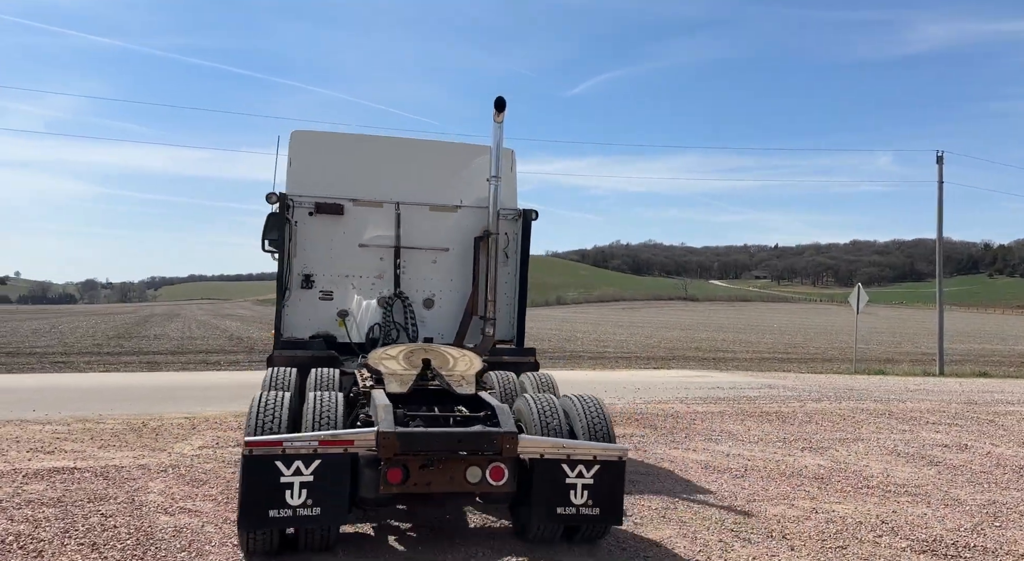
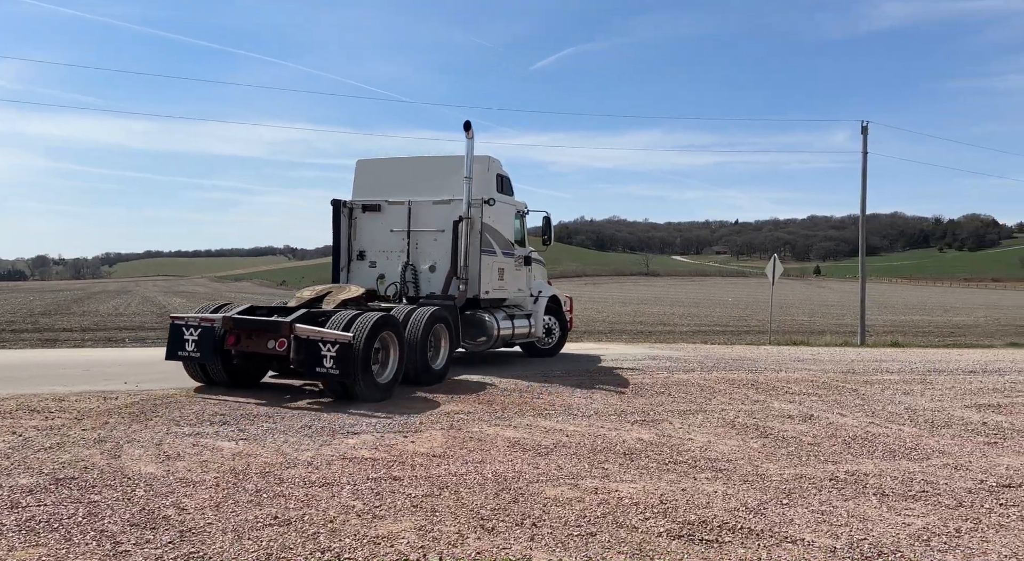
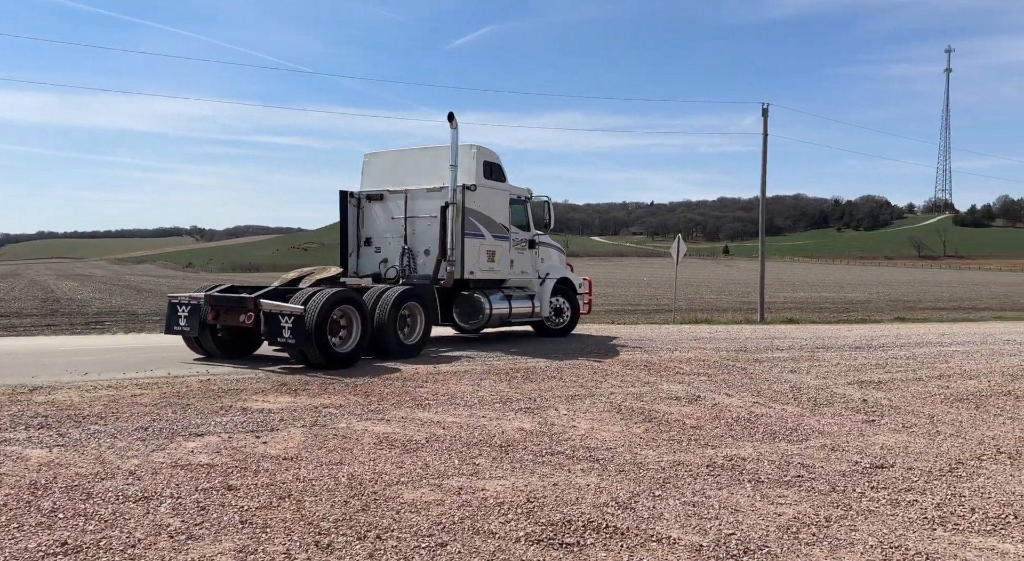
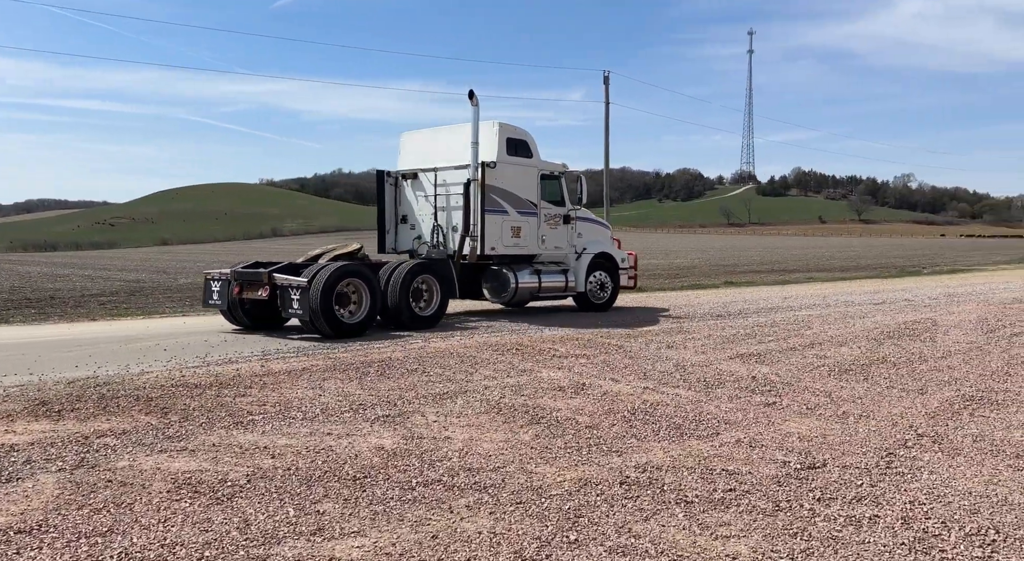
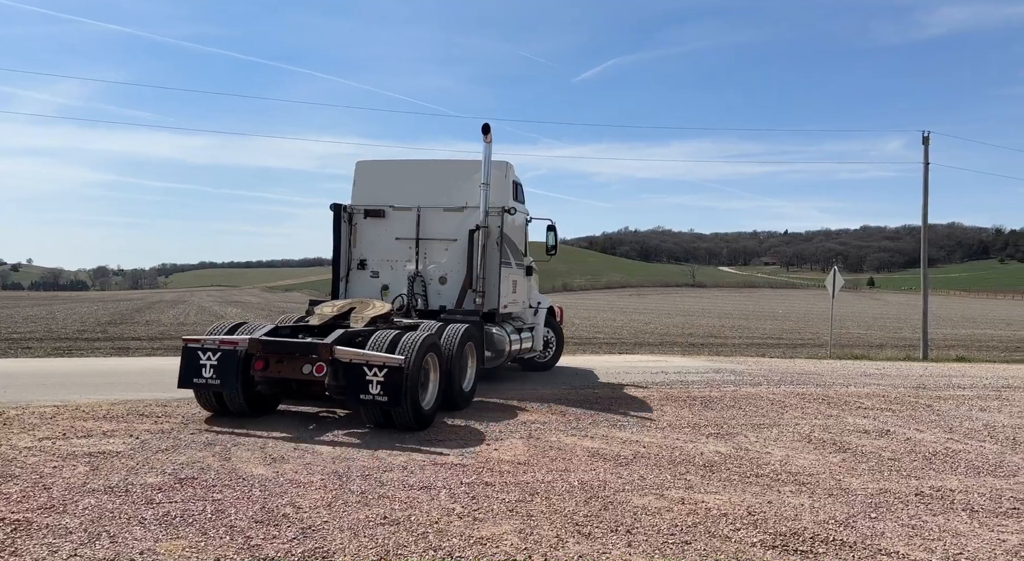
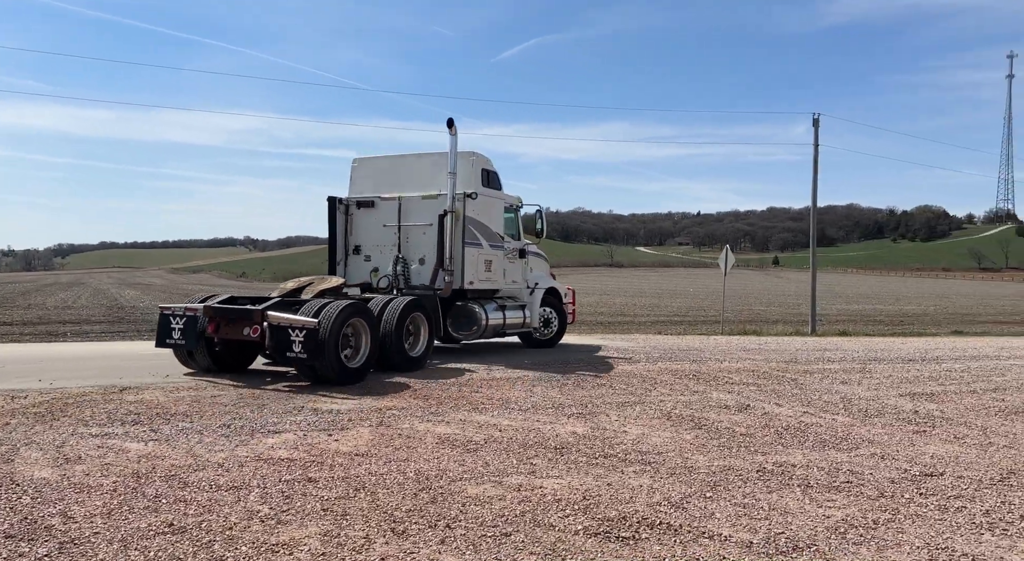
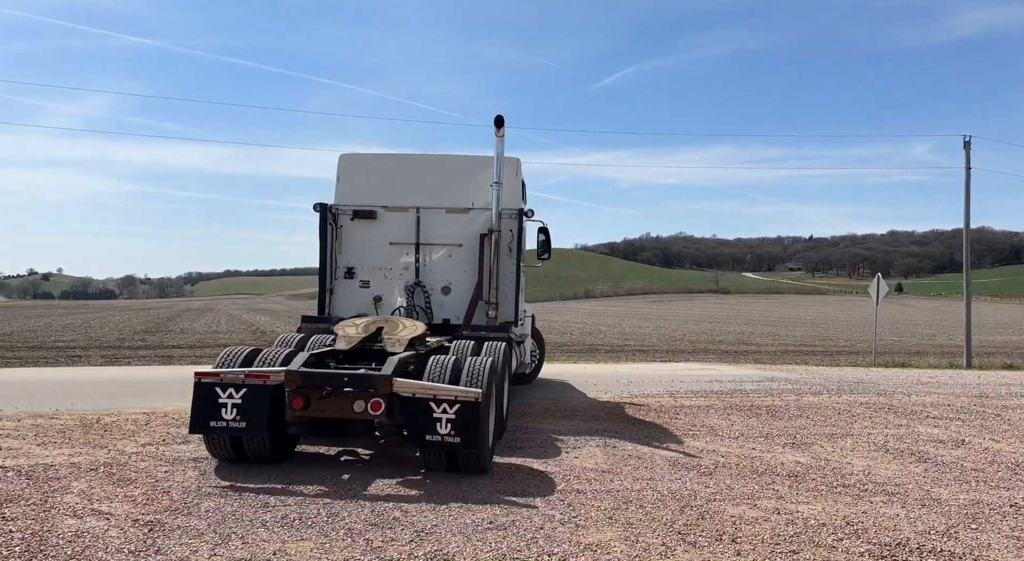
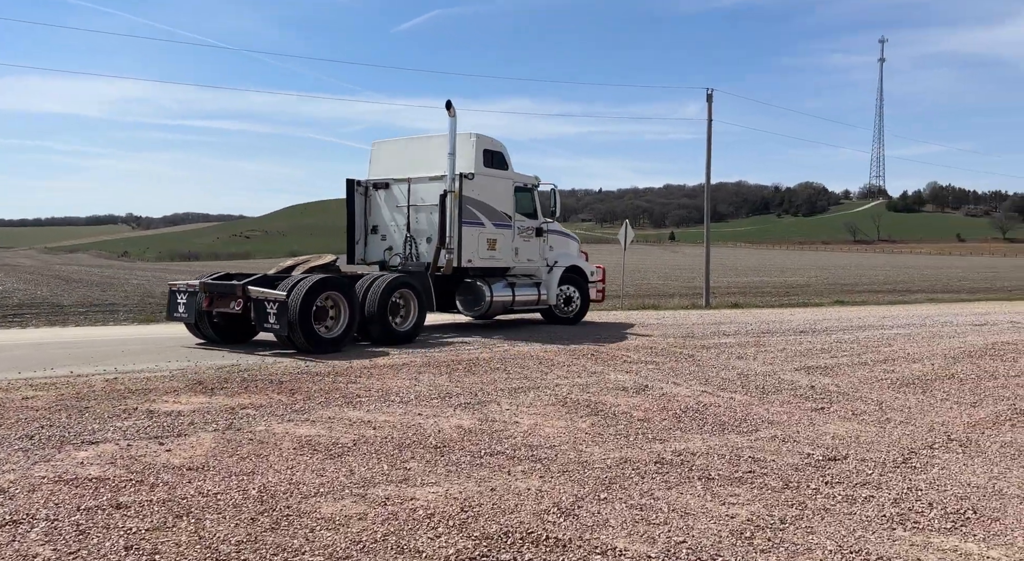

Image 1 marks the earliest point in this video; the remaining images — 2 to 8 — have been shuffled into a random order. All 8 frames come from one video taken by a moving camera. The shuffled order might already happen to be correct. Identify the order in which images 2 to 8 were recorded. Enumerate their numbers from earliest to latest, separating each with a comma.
7, 5, 2, 6, 3, 8, 4
